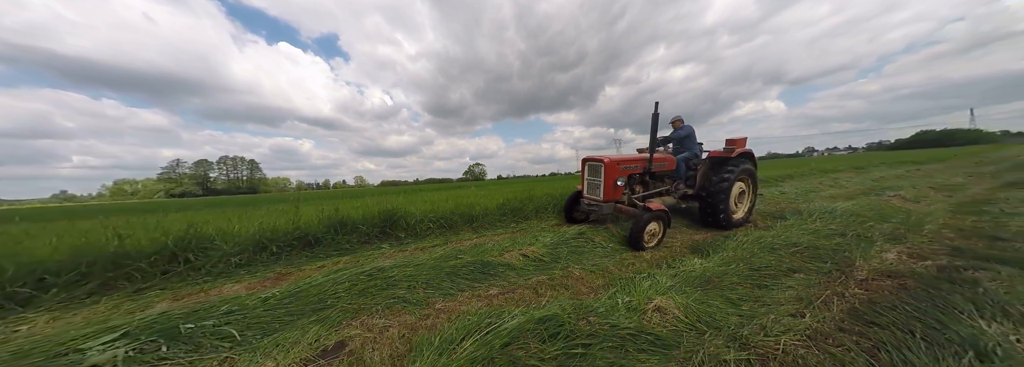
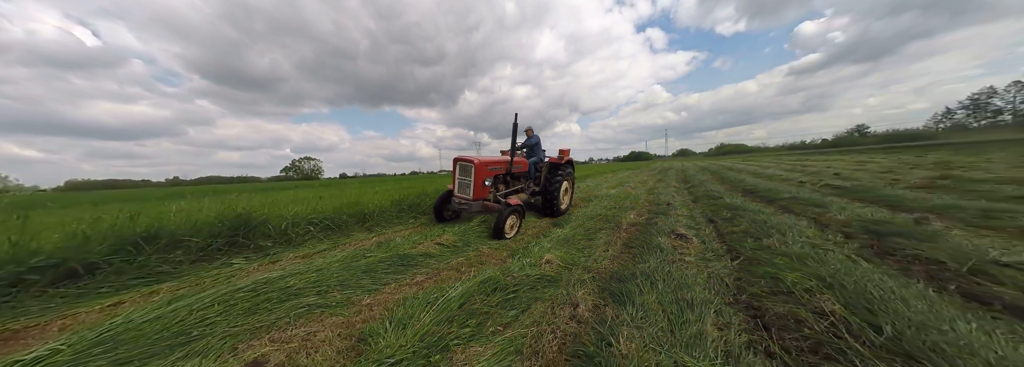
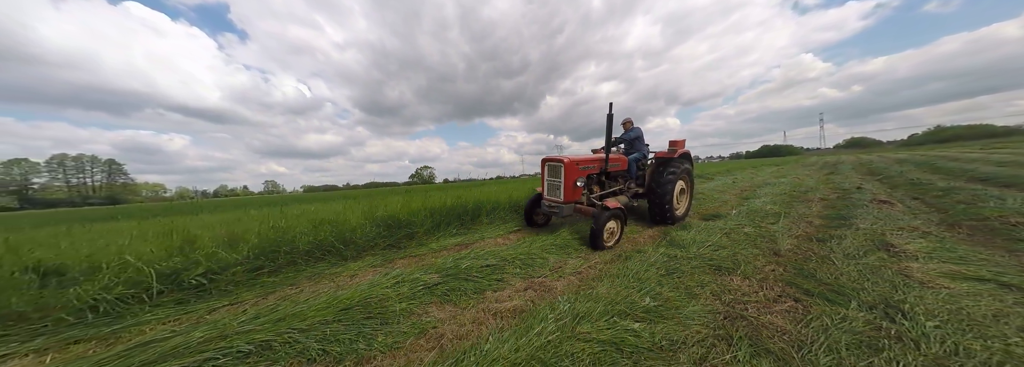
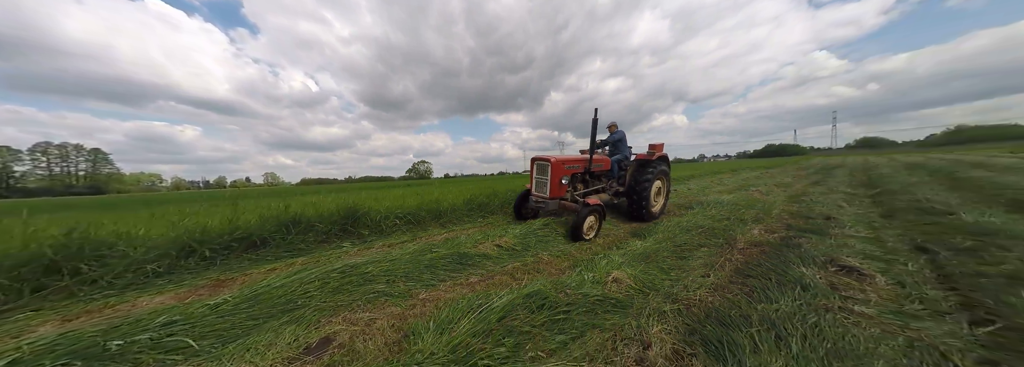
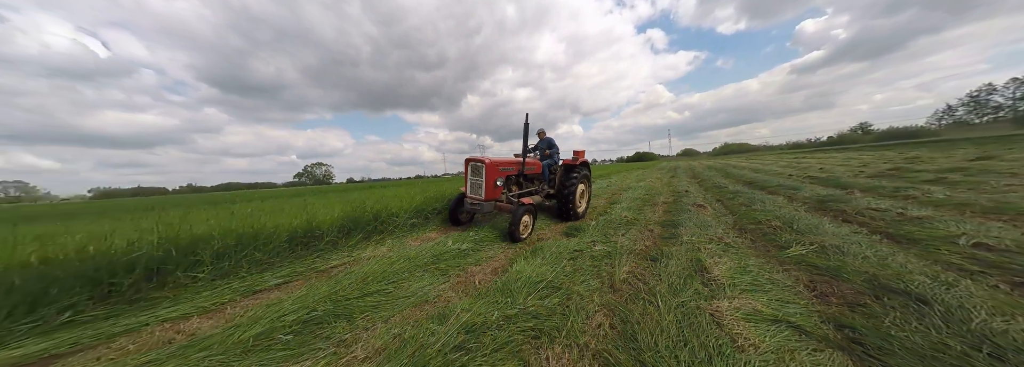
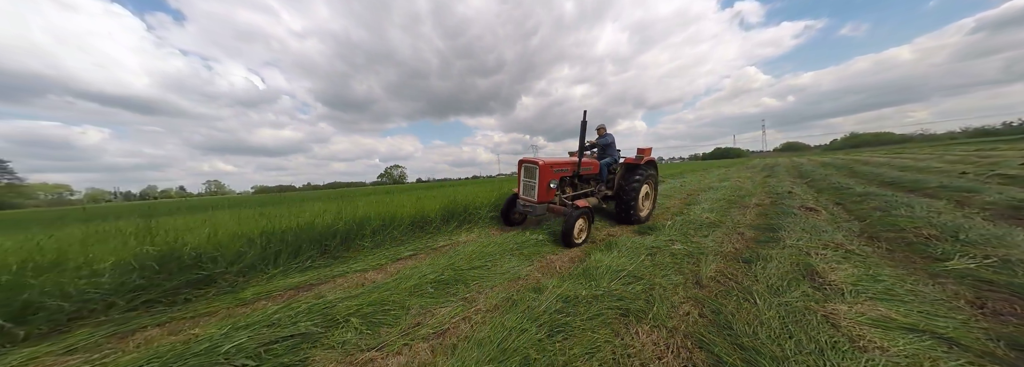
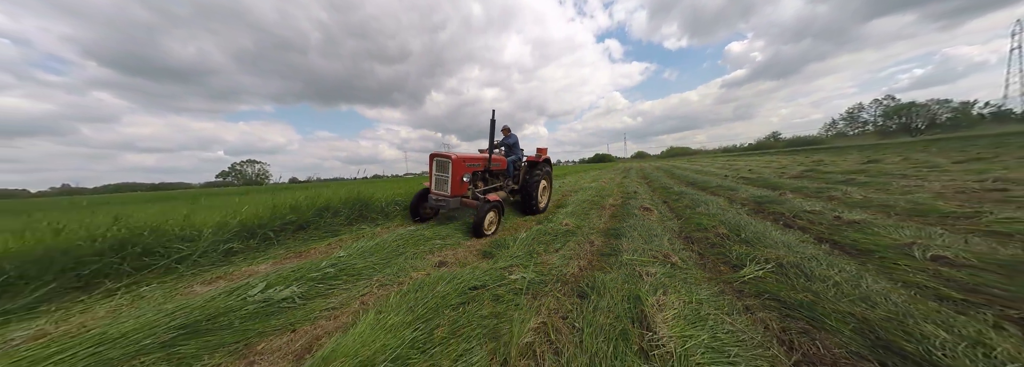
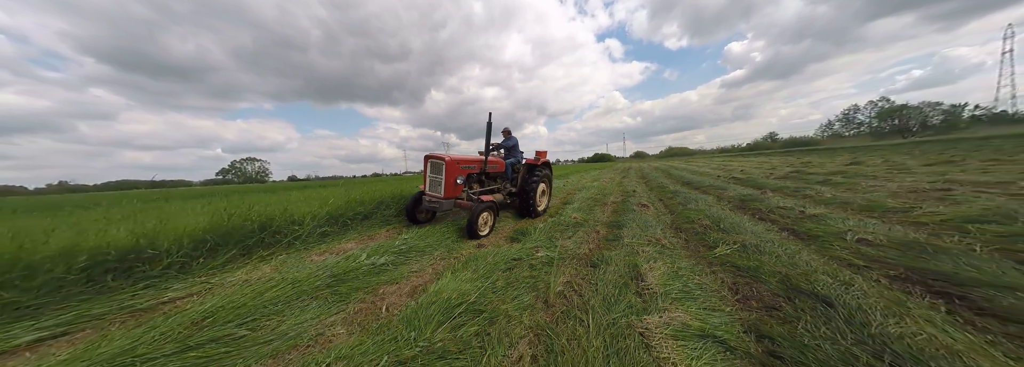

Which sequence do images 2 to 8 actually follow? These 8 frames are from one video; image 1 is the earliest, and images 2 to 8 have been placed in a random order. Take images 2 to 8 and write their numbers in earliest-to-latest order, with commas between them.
4, 2, 7, 8, 5, 6, 3
